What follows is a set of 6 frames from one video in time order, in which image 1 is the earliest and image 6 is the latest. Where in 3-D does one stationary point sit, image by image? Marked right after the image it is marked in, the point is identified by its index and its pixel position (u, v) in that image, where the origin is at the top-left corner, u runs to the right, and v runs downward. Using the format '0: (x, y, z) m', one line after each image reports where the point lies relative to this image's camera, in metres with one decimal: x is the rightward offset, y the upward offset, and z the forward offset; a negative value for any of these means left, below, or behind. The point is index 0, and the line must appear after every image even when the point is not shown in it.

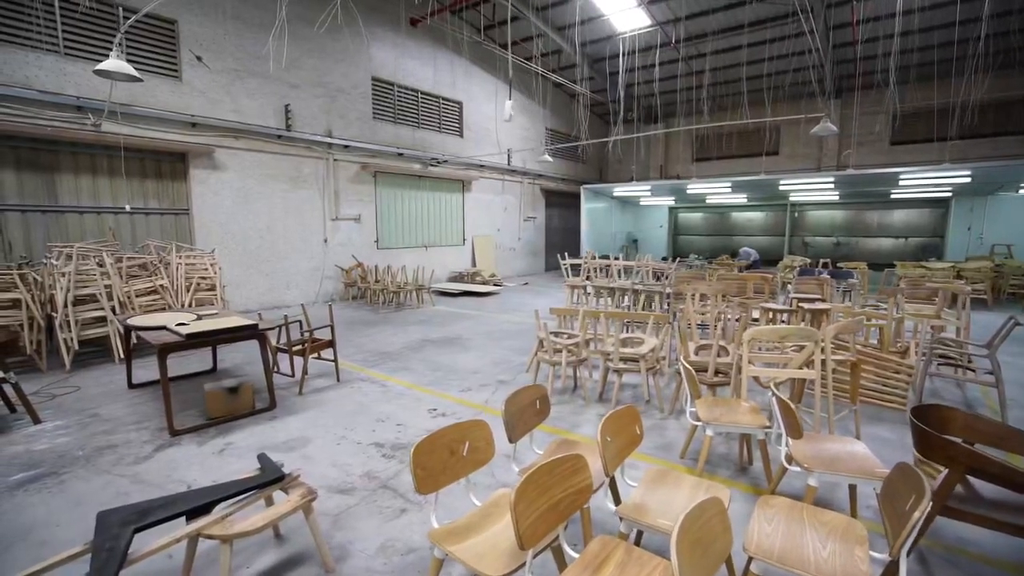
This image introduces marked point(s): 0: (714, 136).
0: (+6.7, +5.1, +13.9) m
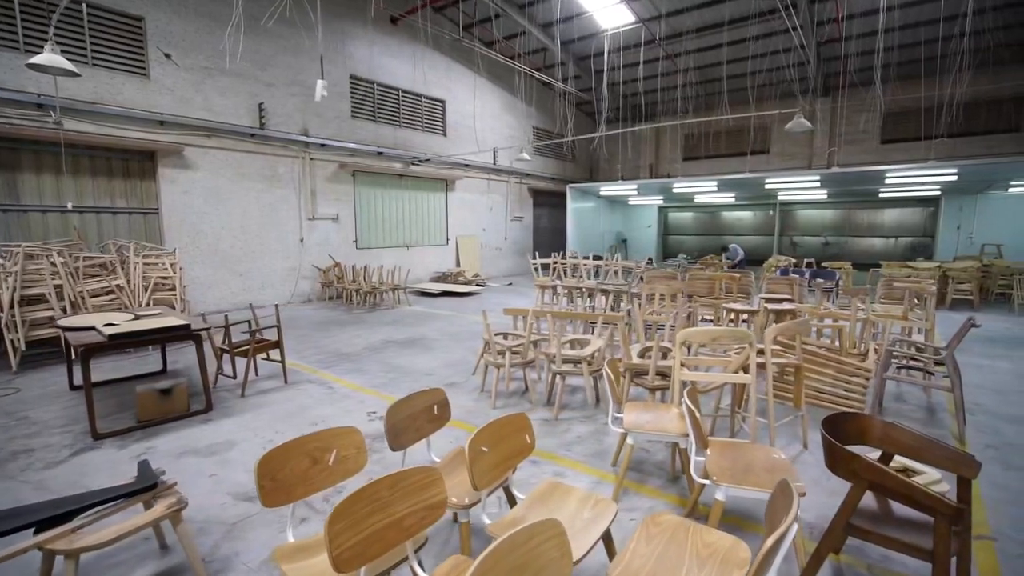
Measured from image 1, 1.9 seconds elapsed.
0: (+6.3, +5.0, +13.7) m
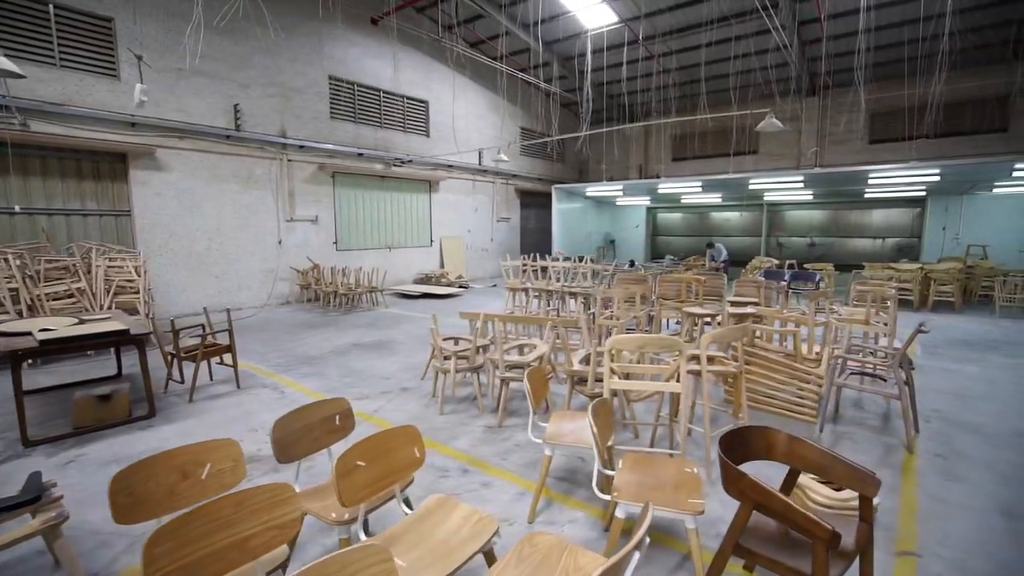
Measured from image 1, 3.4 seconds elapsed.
0: (+5.8, +5.0, +13.6) m
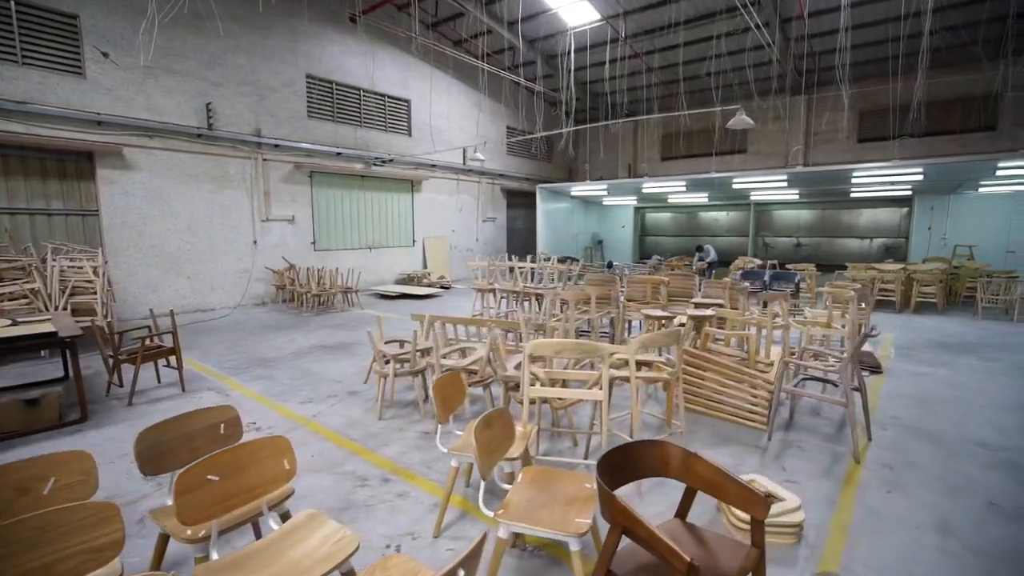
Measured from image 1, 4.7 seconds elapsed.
0: (+5.4, +5.0, +13.5) m
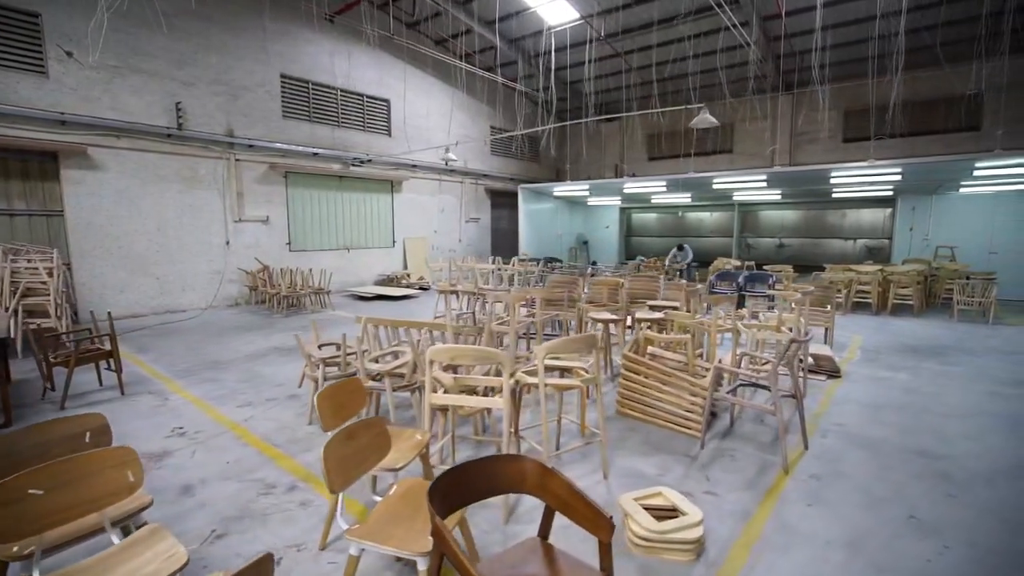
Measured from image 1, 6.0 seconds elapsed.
0: (+4.9, +4.9, +13.4) m
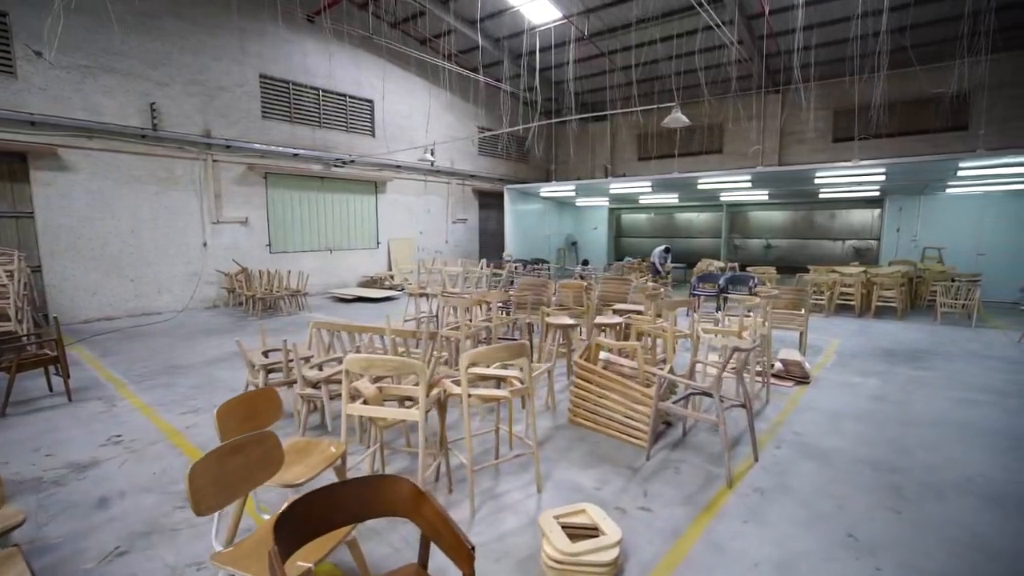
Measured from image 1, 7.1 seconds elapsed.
0: (+4.5, +4.9, +13.2) m
